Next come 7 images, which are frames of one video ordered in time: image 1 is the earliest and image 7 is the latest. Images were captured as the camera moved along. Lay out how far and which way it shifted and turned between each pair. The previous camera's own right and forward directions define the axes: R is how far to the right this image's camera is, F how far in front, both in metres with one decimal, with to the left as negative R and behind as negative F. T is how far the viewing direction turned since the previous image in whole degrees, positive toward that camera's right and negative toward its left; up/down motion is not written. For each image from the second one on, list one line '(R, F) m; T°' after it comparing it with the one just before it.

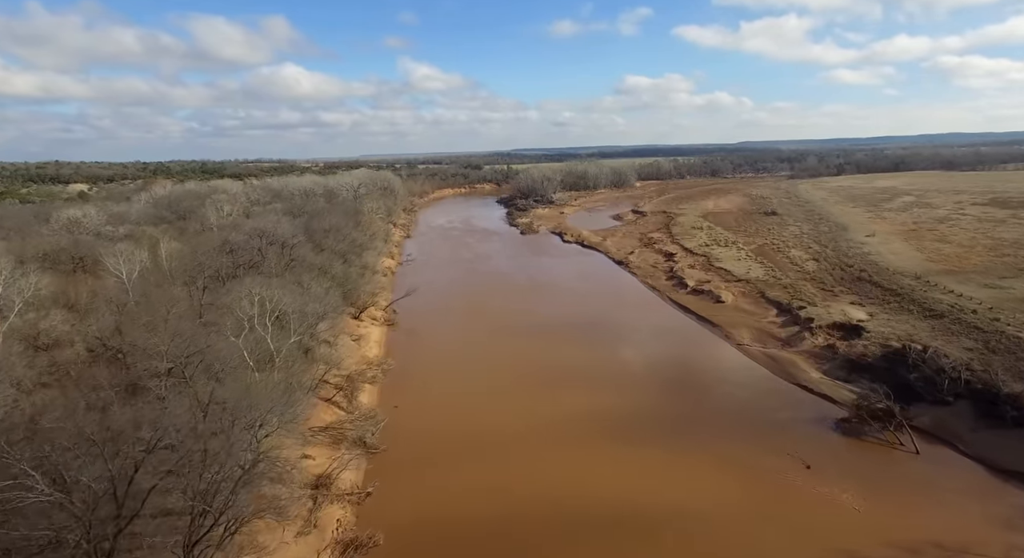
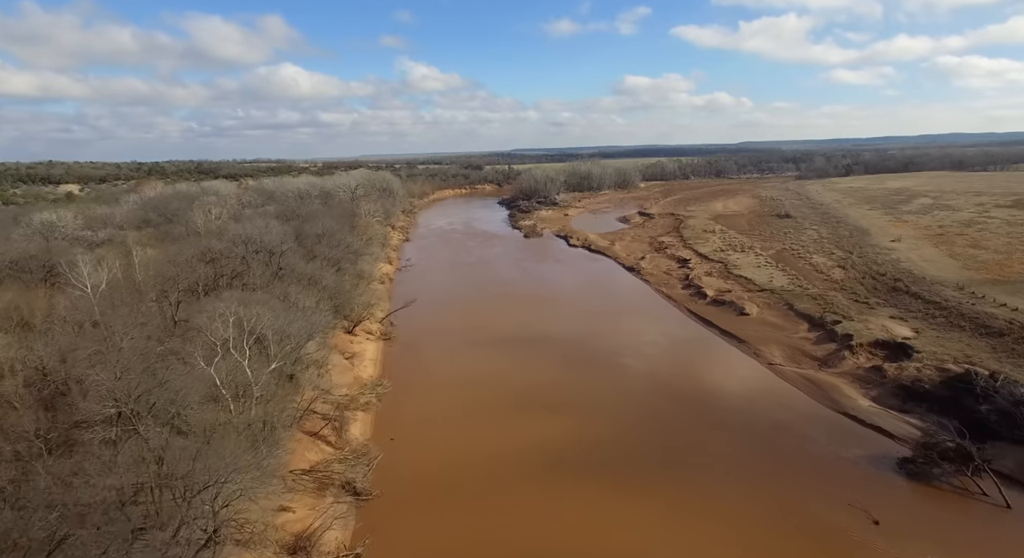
(-0.3, +1.9) m; 0°
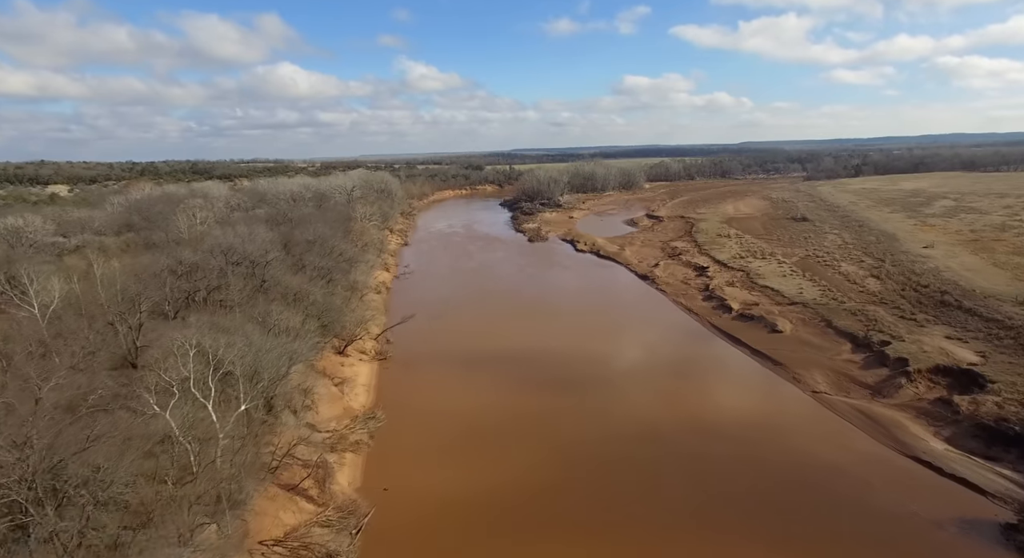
(-0.3, +2.2) m; 0°
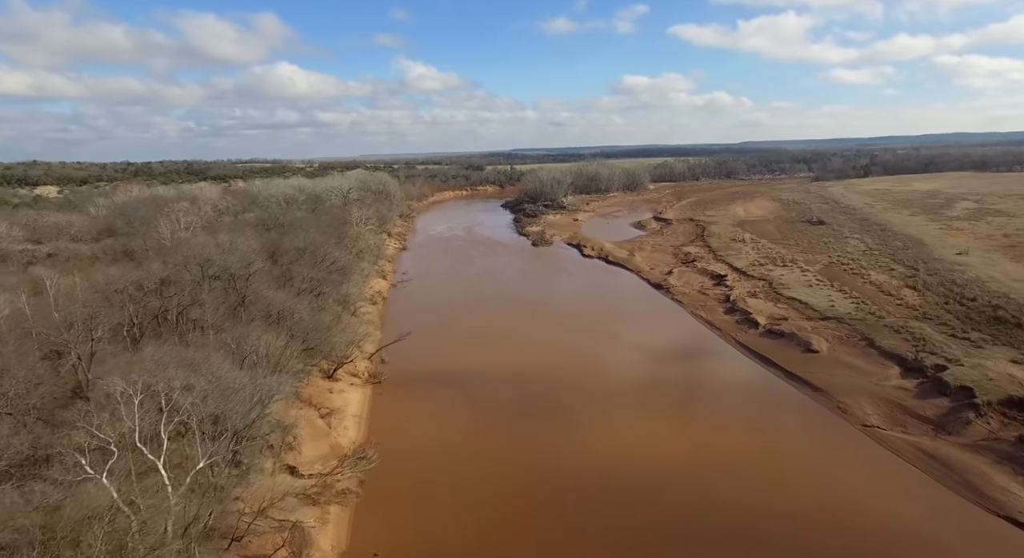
(-0.2, +2.0) m; 0°
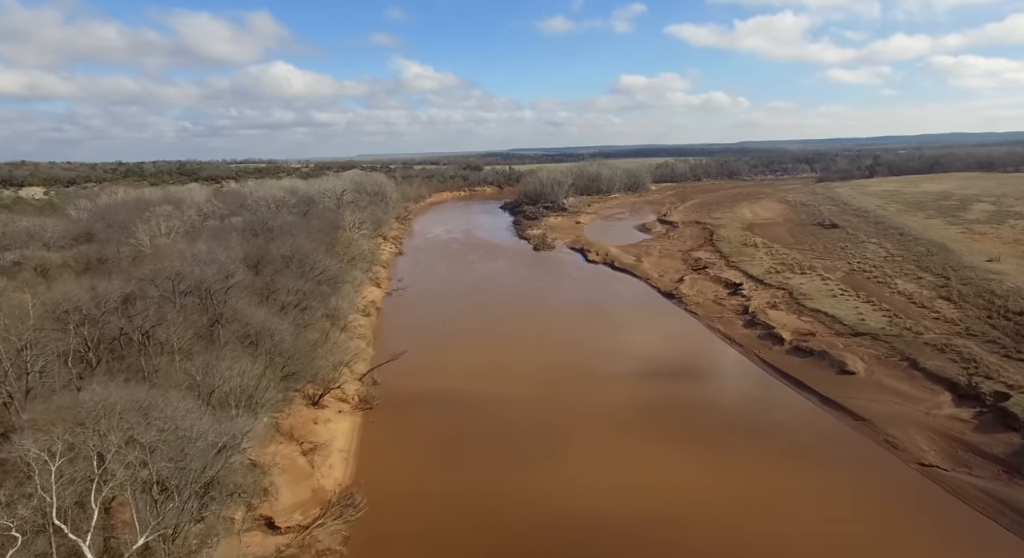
(-0.2, +1.8) m; 0°
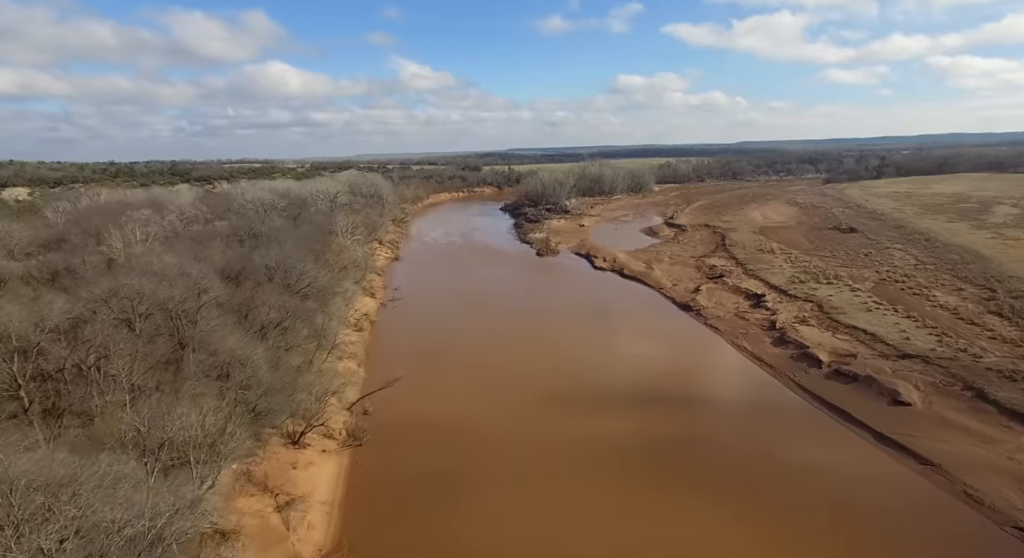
(-0.3, +2.1) m; 0°
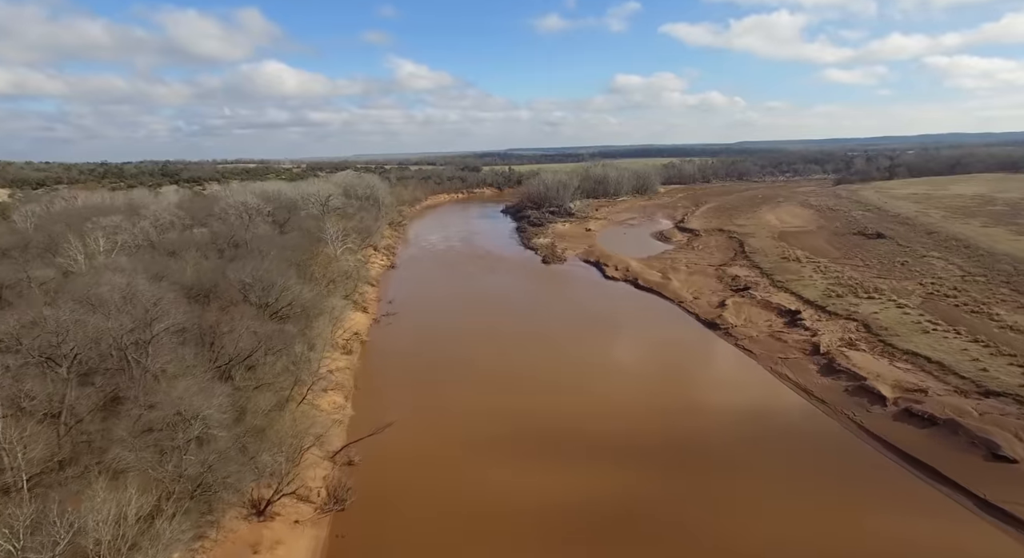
(-0.3, +2.7) m; 0°
